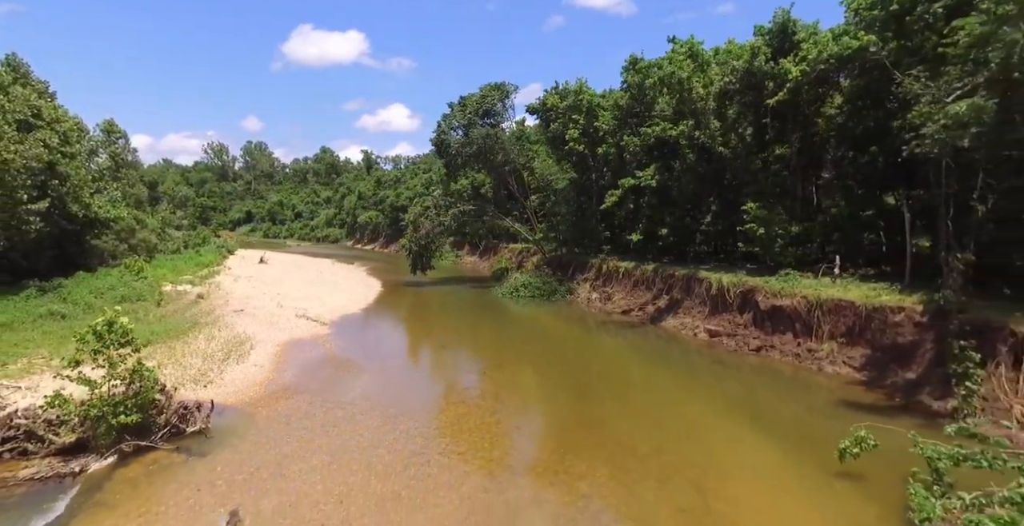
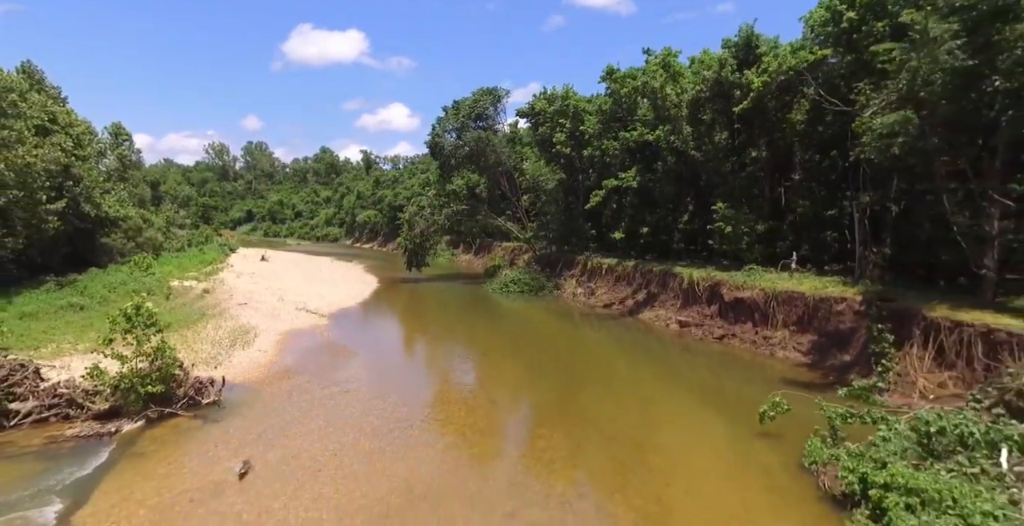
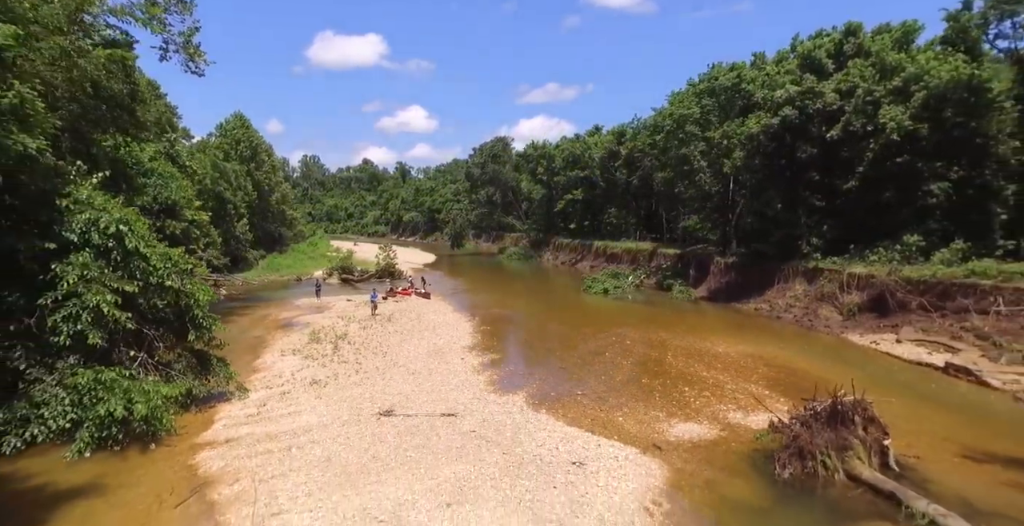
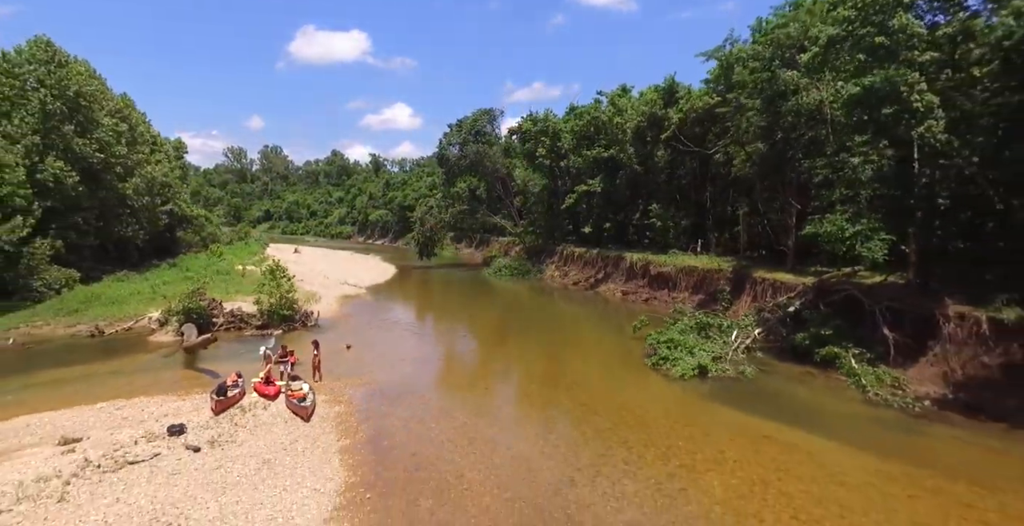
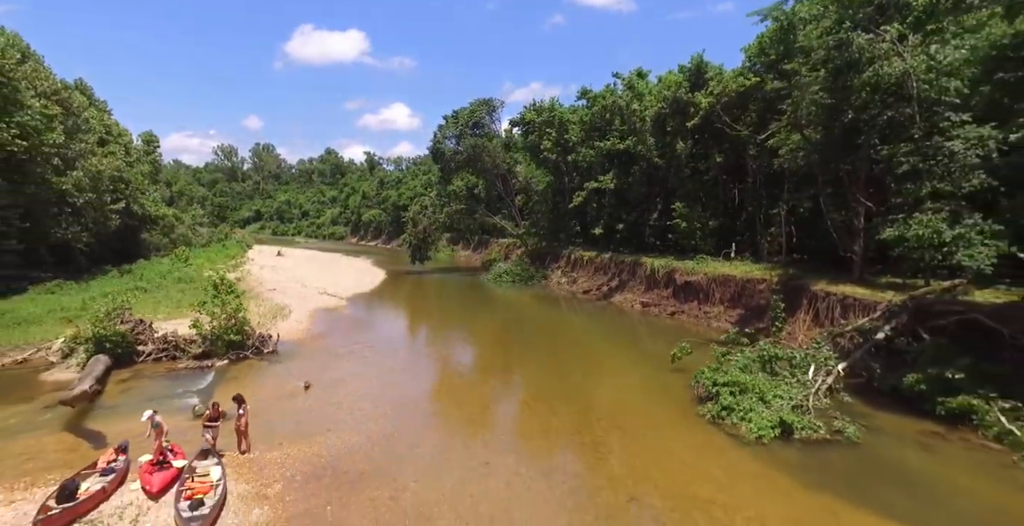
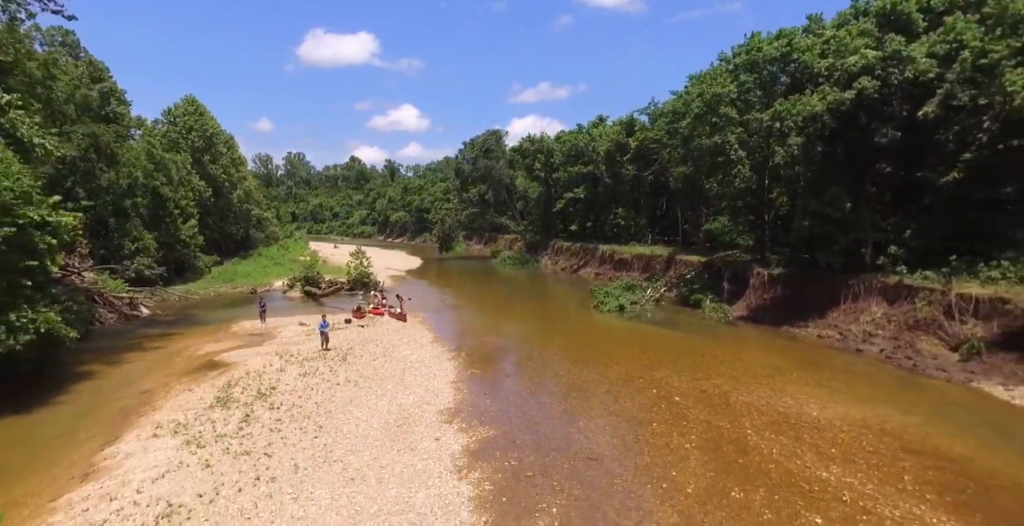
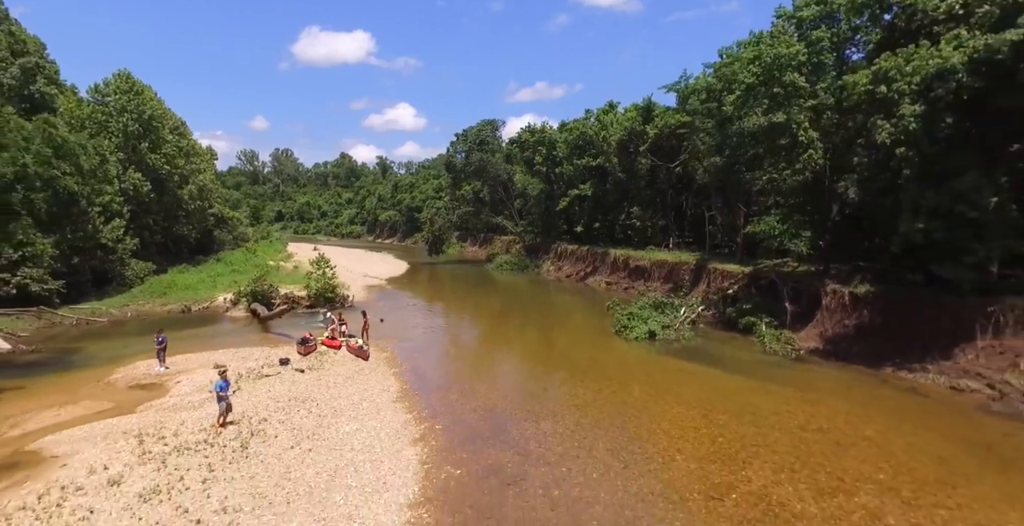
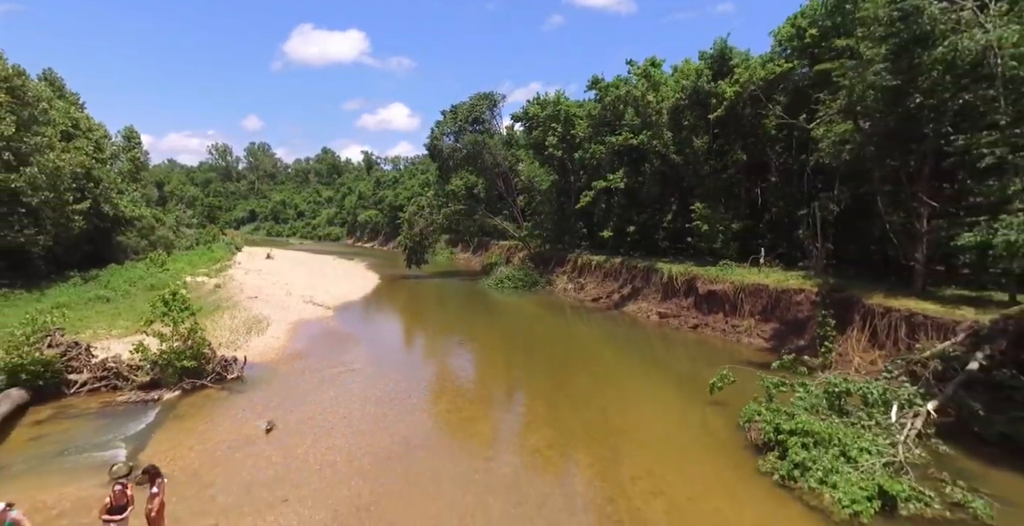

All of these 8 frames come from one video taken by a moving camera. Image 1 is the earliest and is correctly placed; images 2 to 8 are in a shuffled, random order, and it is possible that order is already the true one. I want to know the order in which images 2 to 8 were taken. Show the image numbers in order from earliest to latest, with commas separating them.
2, 8, 5, 4, 7, 6, 3
